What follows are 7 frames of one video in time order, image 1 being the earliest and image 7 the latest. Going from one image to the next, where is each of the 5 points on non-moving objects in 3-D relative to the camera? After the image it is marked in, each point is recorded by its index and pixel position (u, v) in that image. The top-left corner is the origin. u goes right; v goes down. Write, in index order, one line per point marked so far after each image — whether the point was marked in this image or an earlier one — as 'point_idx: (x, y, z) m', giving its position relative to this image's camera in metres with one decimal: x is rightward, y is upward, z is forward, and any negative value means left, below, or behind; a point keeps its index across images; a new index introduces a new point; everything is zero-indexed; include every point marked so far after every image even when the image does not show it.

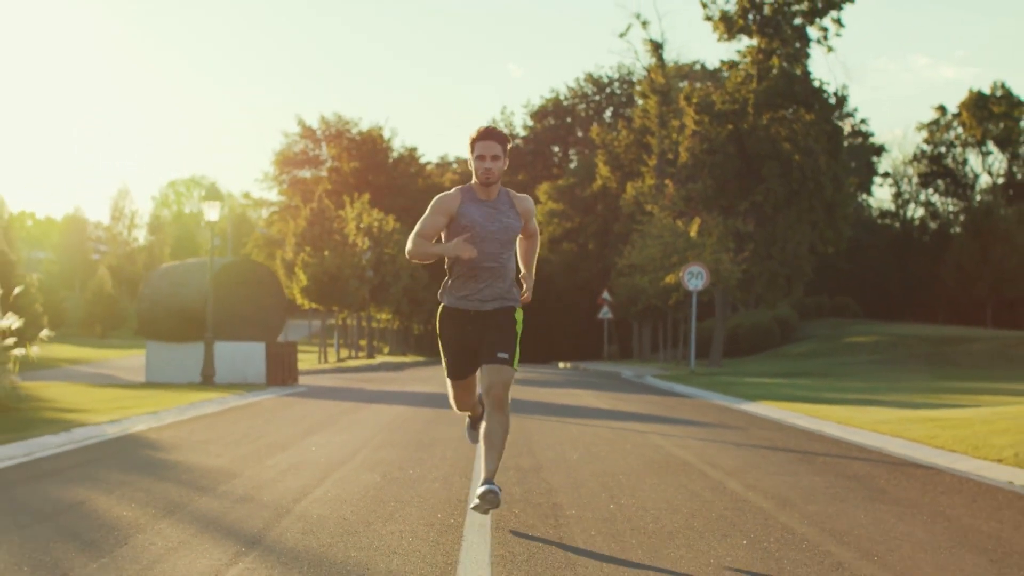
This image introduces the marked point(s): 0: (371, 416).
0: (-1.7, -1.5, +15.1) m
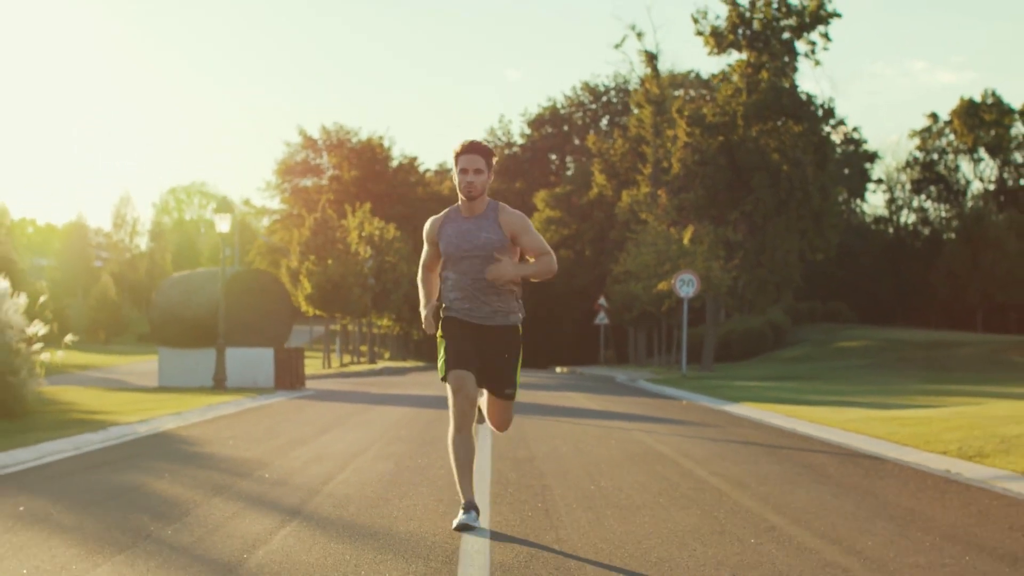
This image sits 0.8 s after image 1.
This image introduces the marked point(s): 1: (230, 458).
0: (-1.7, -1.6, +16.2) m
1: (-2.2, -1.3, +10.0) m
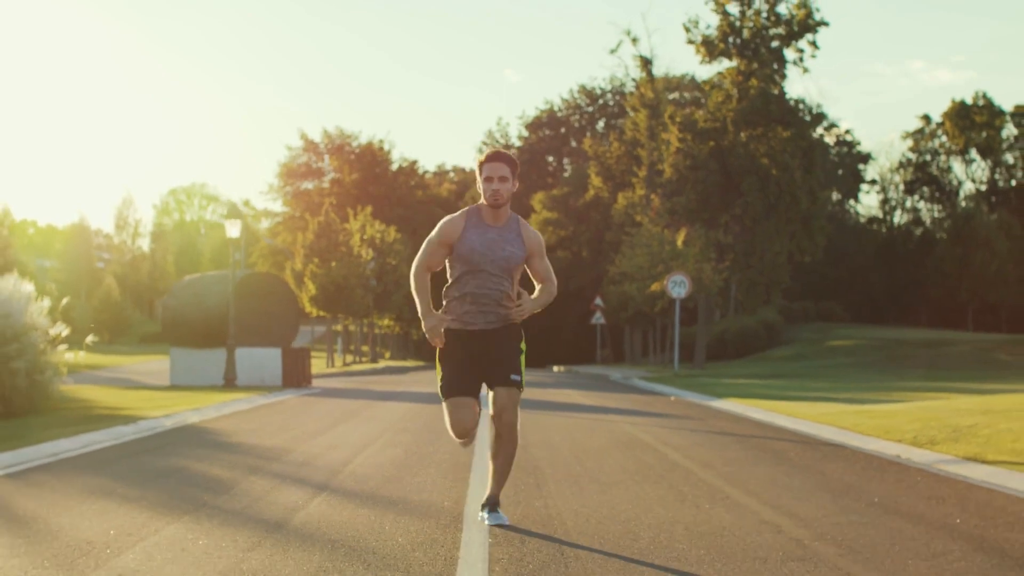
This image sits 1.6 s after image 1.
0: (-1.7, -1.7, +17.4) m
1: (-2.2, -1.4, +11.1) m
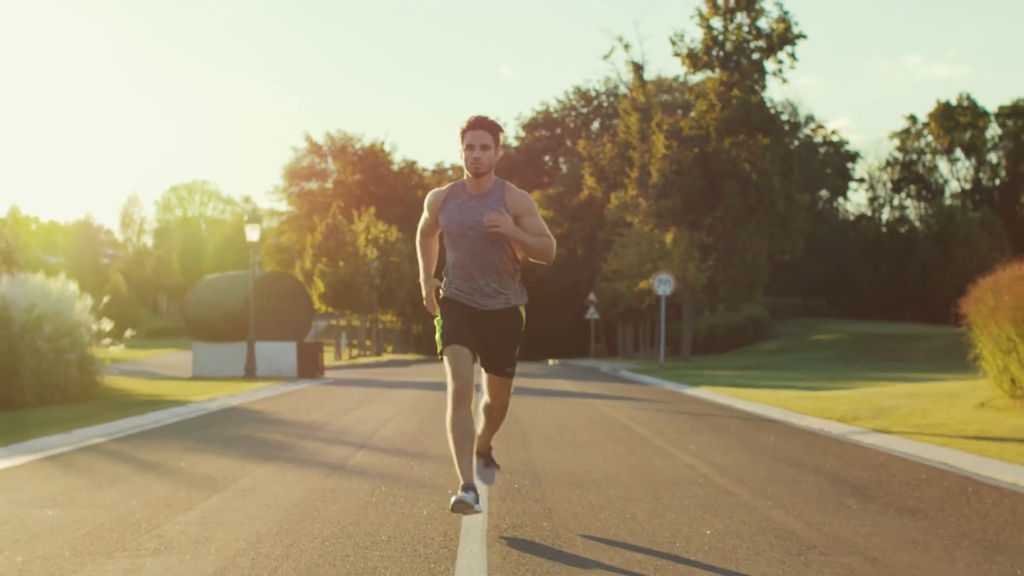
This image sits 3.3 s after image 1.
0: (-1.8, -1.7, +19.9) m
1: (-2.3, -1.4, +13.6) m
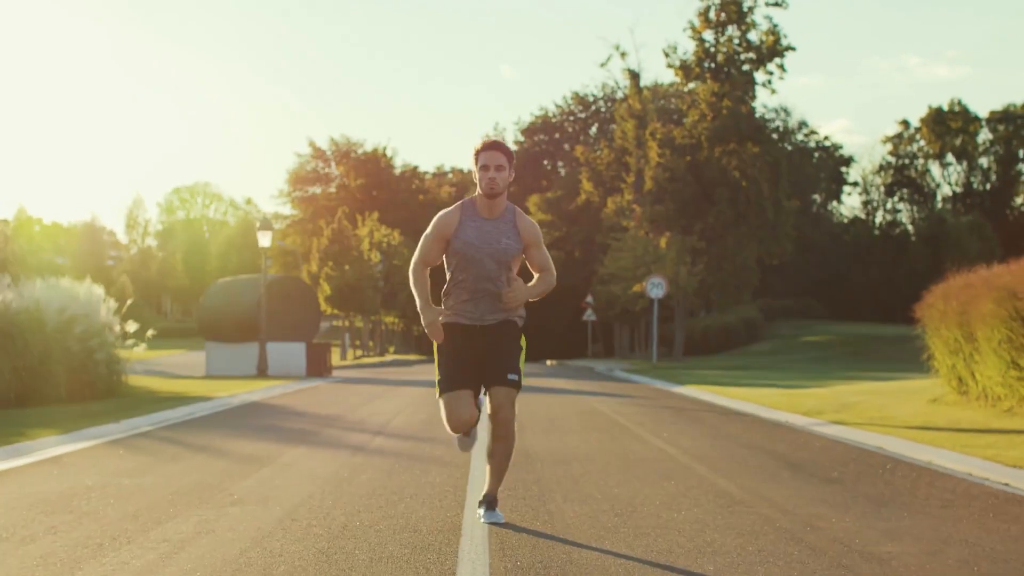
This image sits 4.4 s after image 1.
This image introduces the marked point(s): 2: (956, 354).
0: (-1.8, -1.7, +21.4) m
1: (-2.3, -1.5, +15.2) m
2: (+5.2, -0.8, +15.1) m
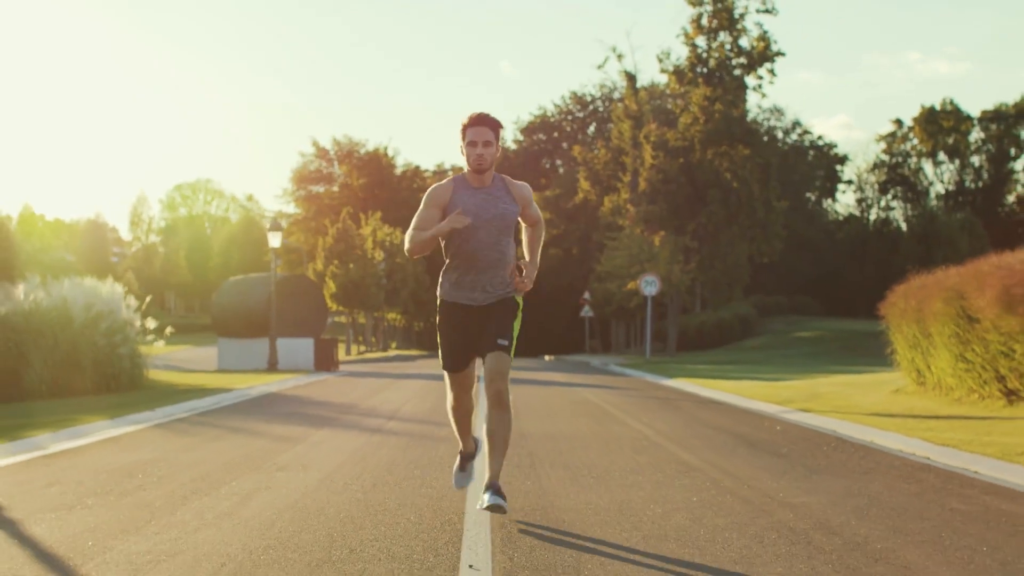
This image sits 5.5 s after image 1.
0: (-1.9, -1.7, +22.9) m
1: (-2.3, -1.5, +16.7) m
2: (+5.2, -0.8, +16.6) m
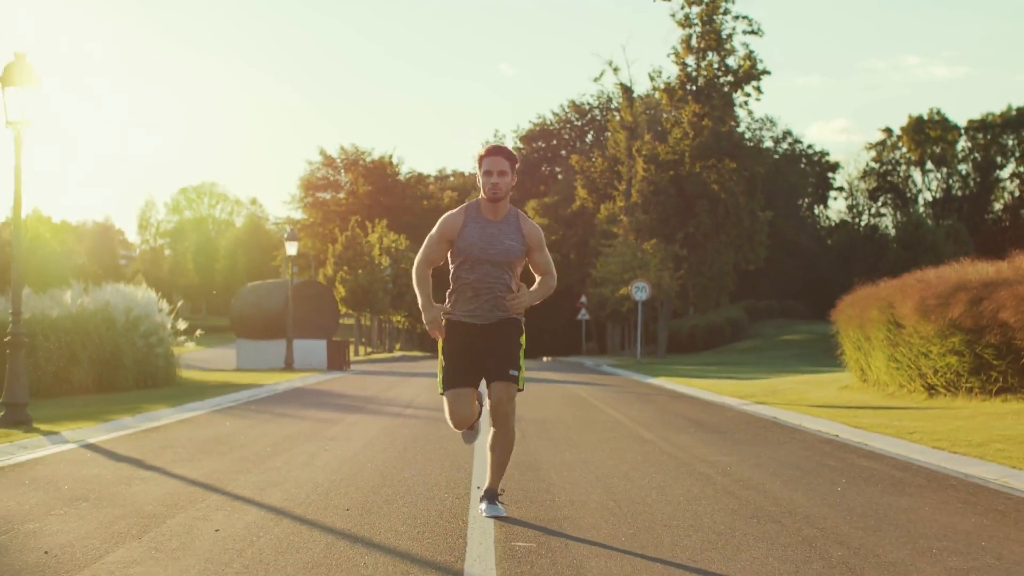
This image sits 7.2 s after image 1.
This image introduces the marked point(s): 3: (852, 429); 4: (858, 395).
0: (-1.9, -1.9, +25.5) m
1: (-2.4, -1.6, +19.2) m
2: (+5.1, -0.9, +19.2) m
3: (+3.5, -1.5, +13.4) m
4: (+4.9, -1.5, +18.3) m
